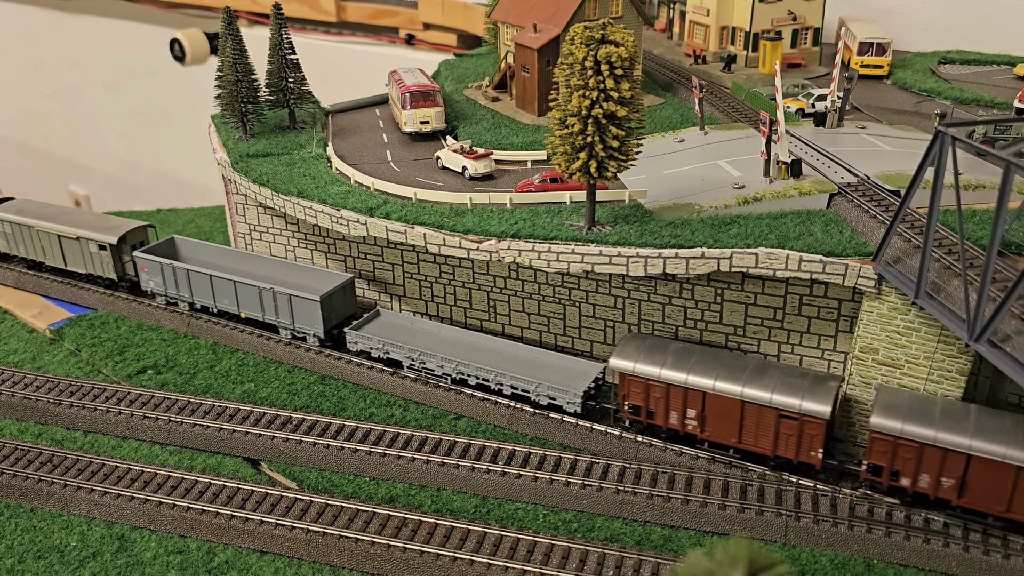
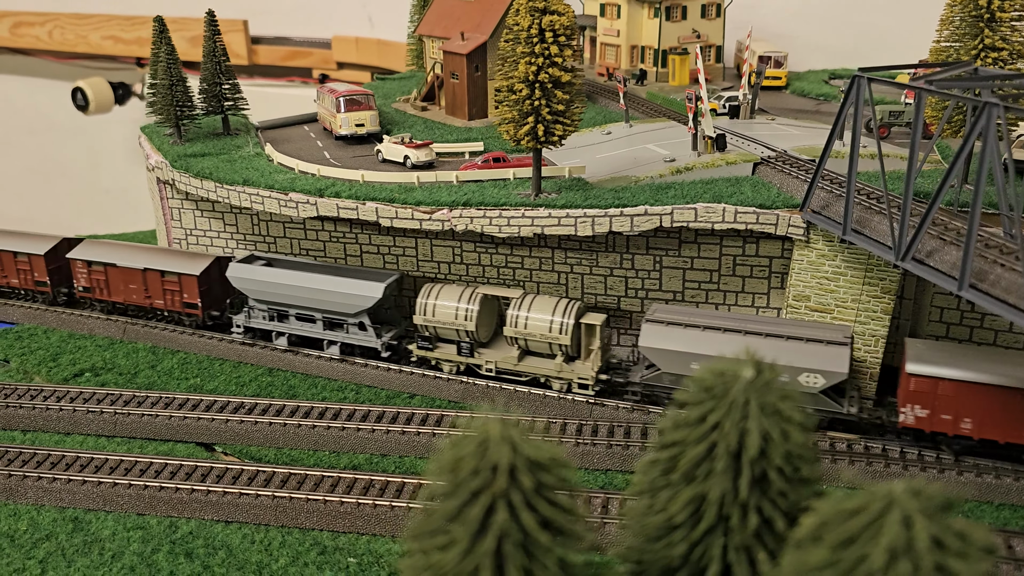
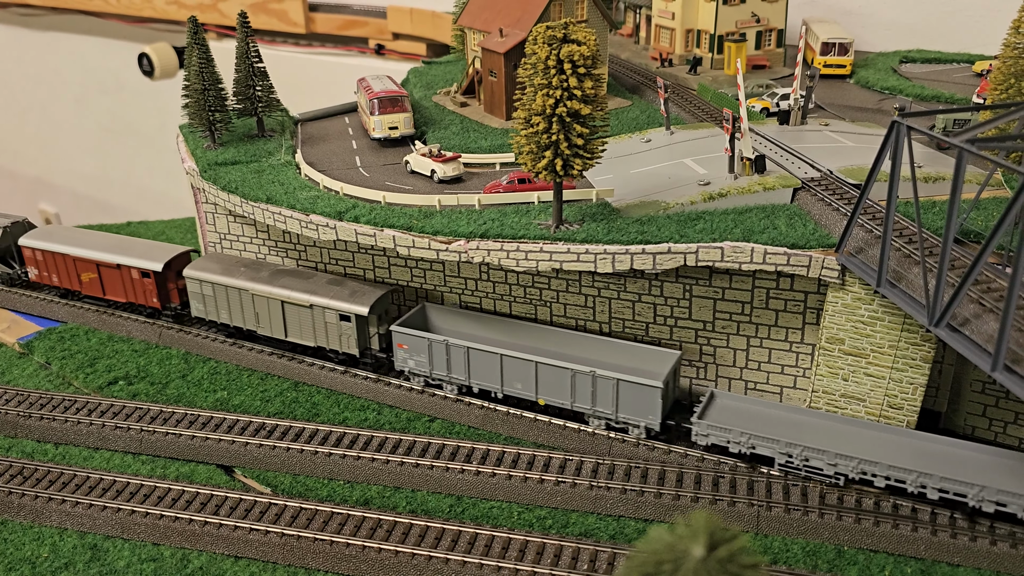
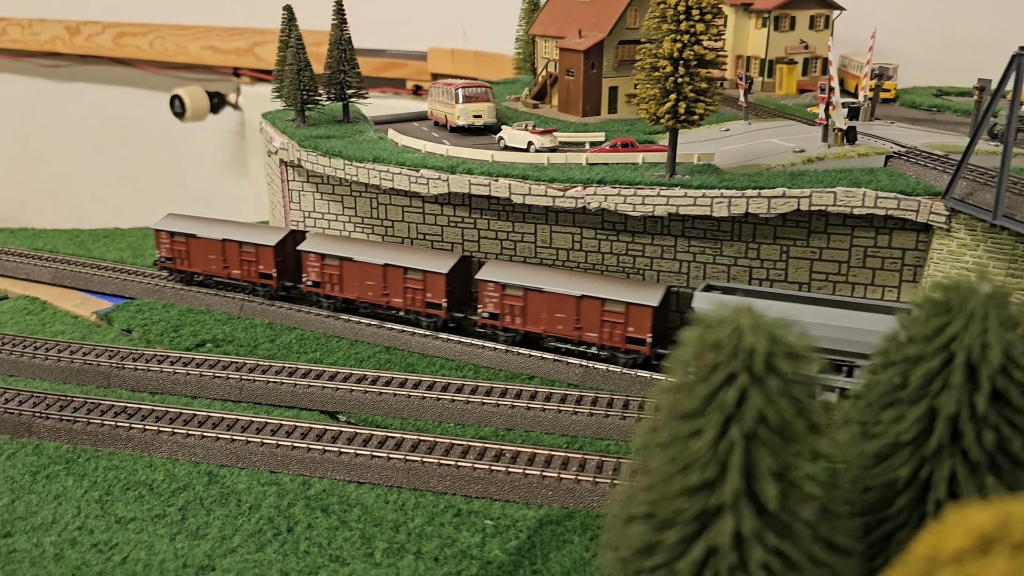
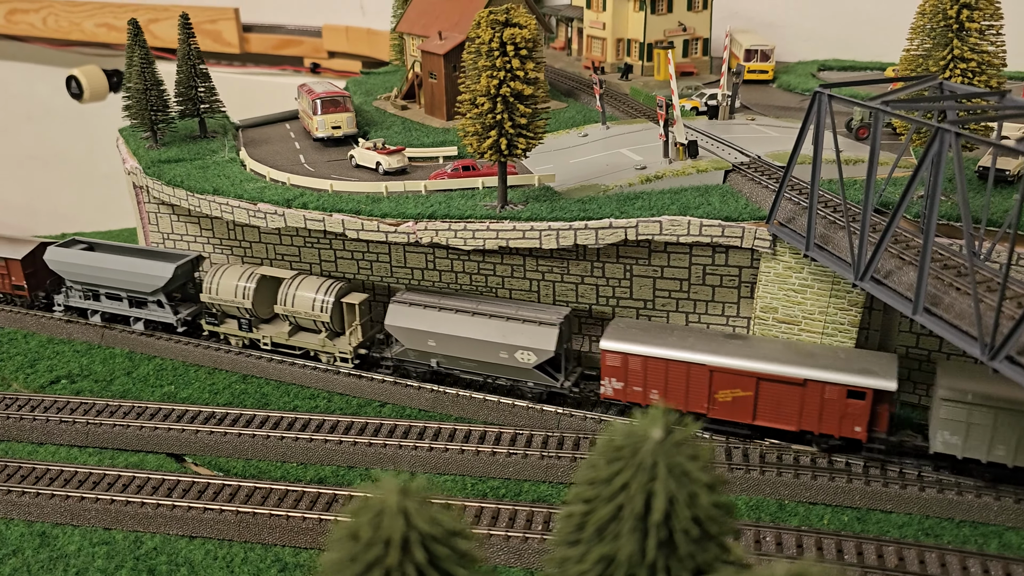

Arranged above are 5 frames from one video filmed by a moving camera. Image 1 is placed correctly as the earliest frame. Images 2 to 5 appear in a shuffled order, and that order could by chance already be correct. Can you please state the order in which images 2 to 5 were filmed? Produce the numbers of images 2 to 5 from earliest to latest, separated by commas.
3, 5, 2, 4
